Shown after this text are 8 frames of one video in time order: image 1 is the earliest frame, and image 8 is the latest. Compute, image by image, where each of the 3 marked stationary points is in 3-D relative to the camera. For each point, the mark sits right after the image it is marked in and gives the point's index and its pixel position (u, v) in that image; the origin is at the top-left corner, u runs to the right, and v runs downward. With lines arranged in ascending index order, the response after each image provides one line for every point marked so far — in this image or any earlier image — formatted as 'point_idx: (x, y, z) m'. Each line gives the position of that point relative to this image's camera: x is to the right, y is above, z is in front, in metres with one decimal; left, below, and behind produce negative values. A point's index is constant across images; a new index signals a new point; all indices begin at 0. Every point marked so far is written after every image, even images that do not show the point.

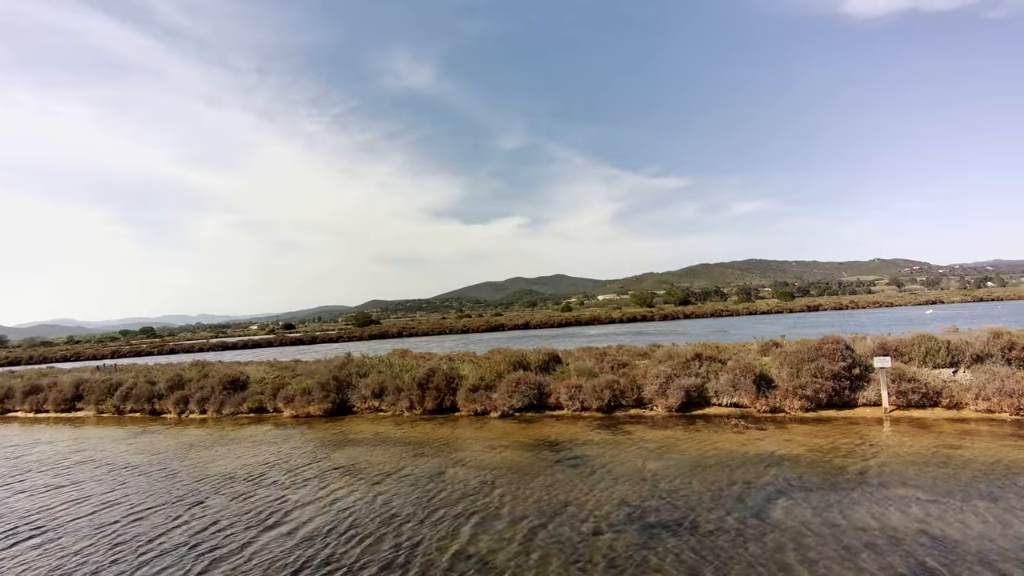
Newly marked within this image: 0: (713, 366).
0: (+6.1, -2.3, +14.4) m
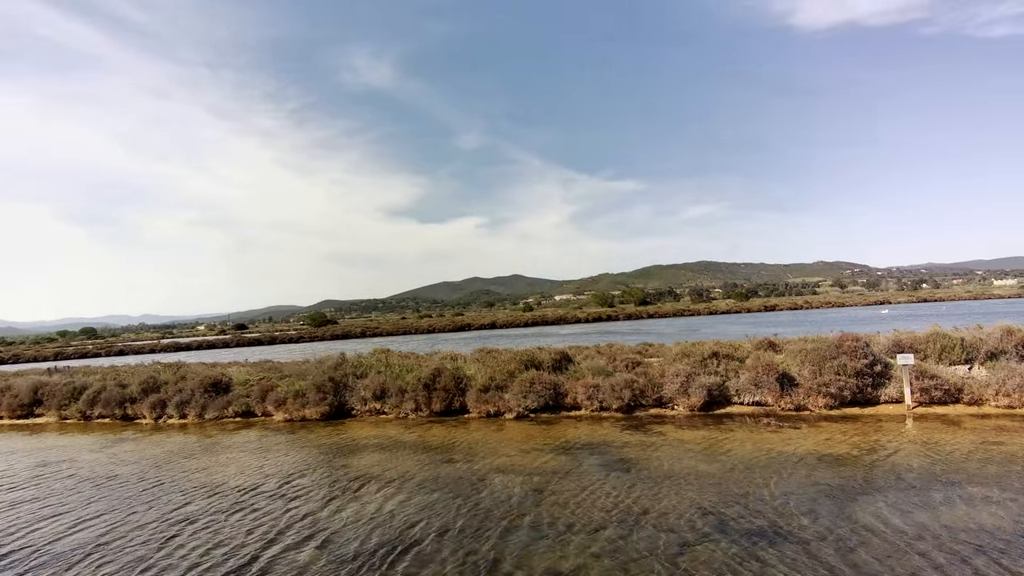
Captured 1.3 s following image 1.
0: (+6.5, -2.2, +14.2) m
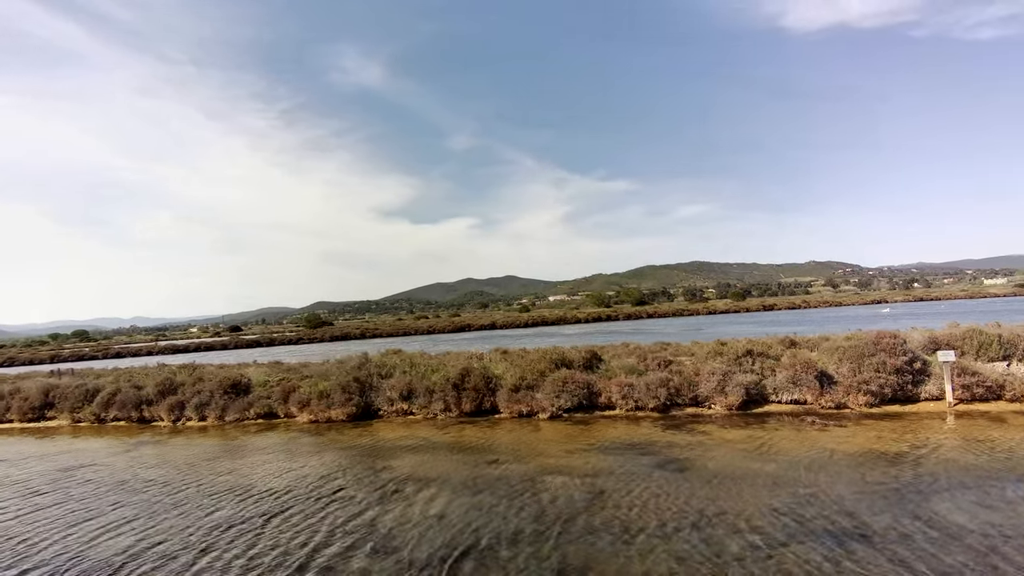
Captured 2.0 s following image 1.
0: (+7.4, -2.1, +14.0) m
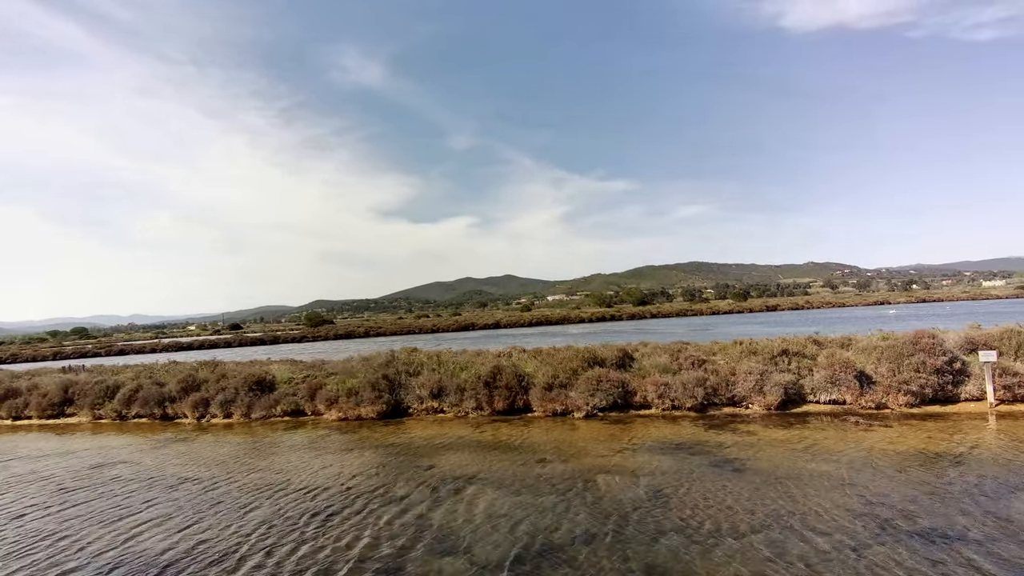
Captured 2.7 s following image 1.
0: (+8.3, -2.1, +13.9) m
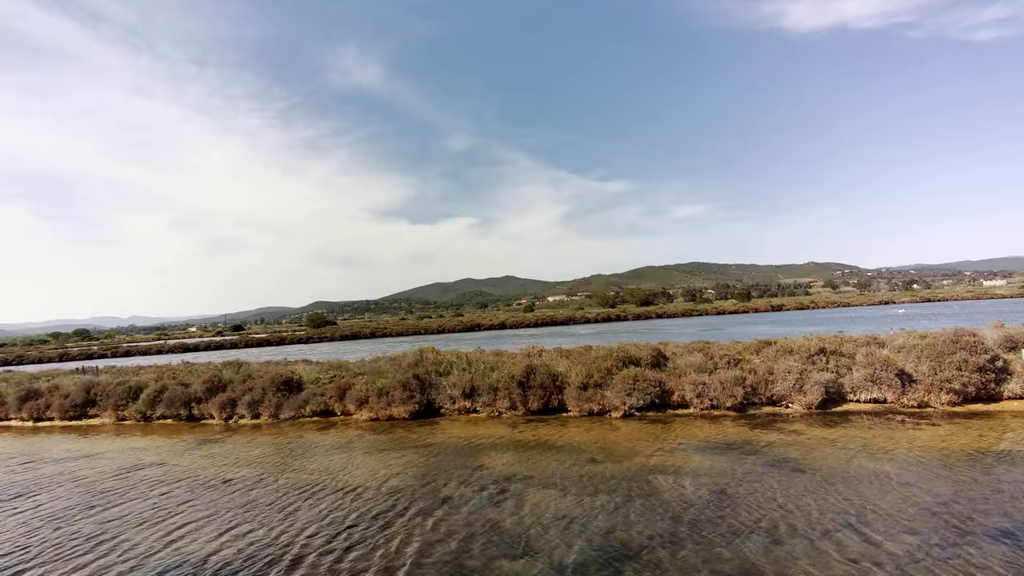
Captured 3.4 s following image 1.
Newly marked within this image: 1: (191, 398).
0: (+9.3, -2.1, +13.8) m
1: (-11.9, -4.1, +18.1) m
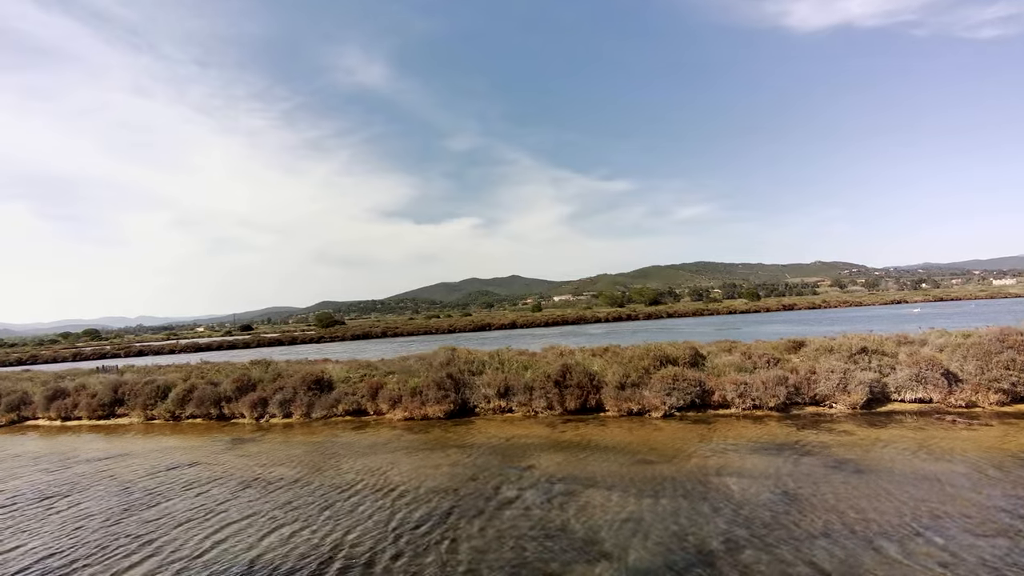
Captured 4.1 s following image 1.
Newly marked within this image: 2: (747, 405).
0: (+10.3, -2.0, +13.6) m
1: (-10.8, -4.1, +18.1) m
2: (+6.1, -3.0, +12.7) m
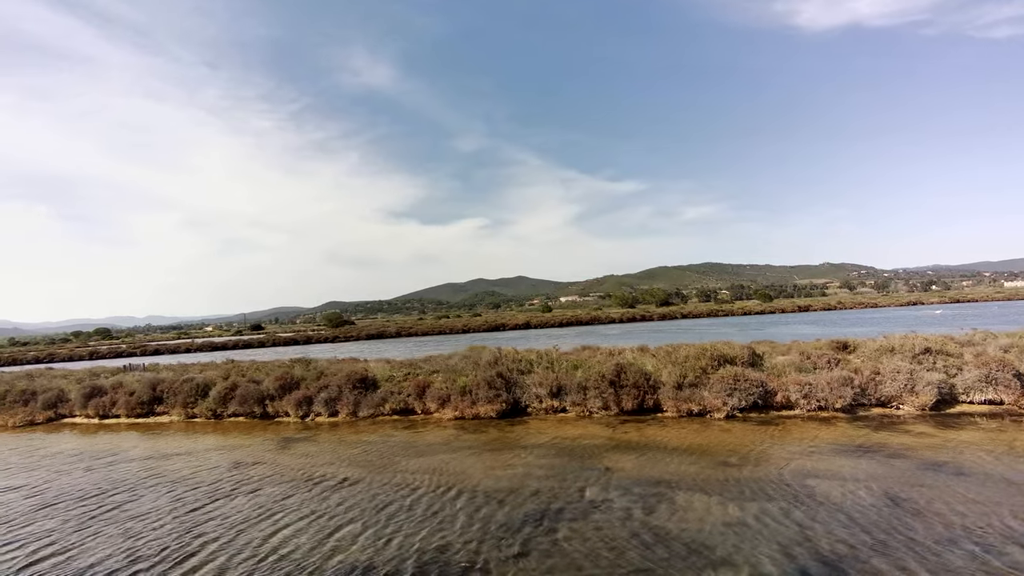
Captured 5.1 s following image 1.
0: (+11.9, -2.0, +13.3) m
1: (-9.2, -4.0, +18.1) m
2: (+7.6, -3.0, +12.4) m
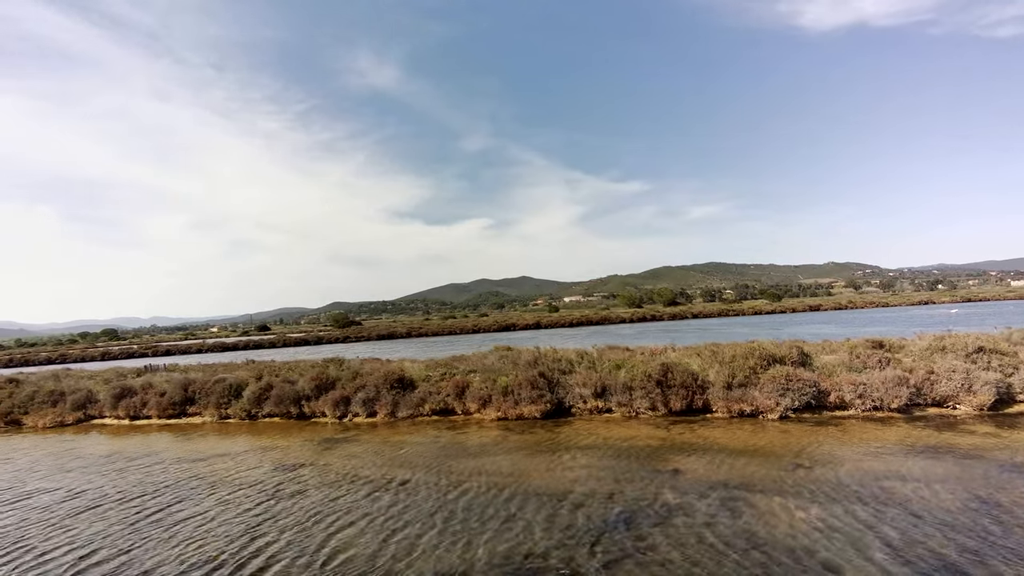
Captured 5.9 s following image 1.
0: (+13.2, -1.9, +13.1) m
1: (-7.9, -4.0, +18.0) m
2: (+8.9, -3.0, +12.3) m
